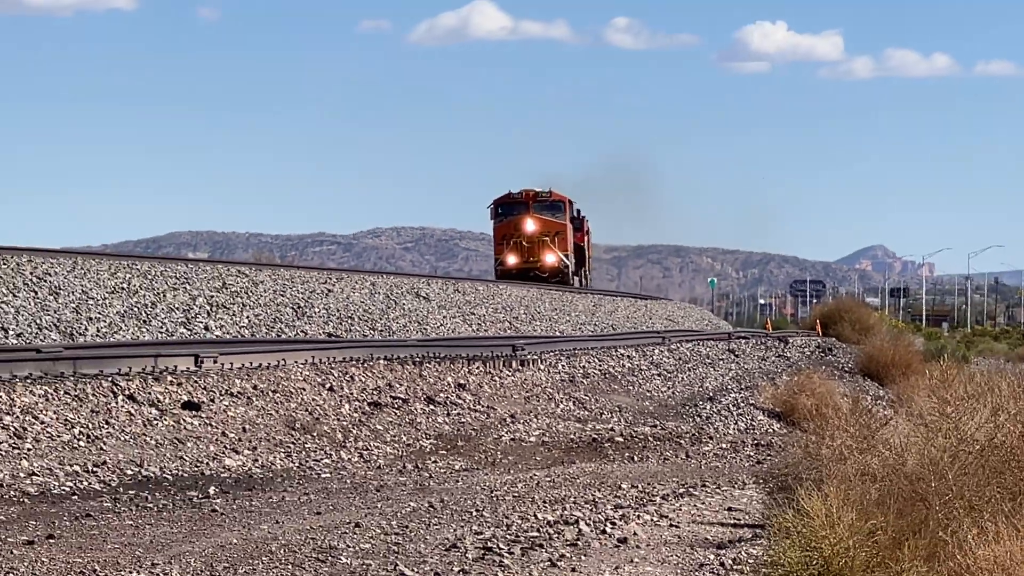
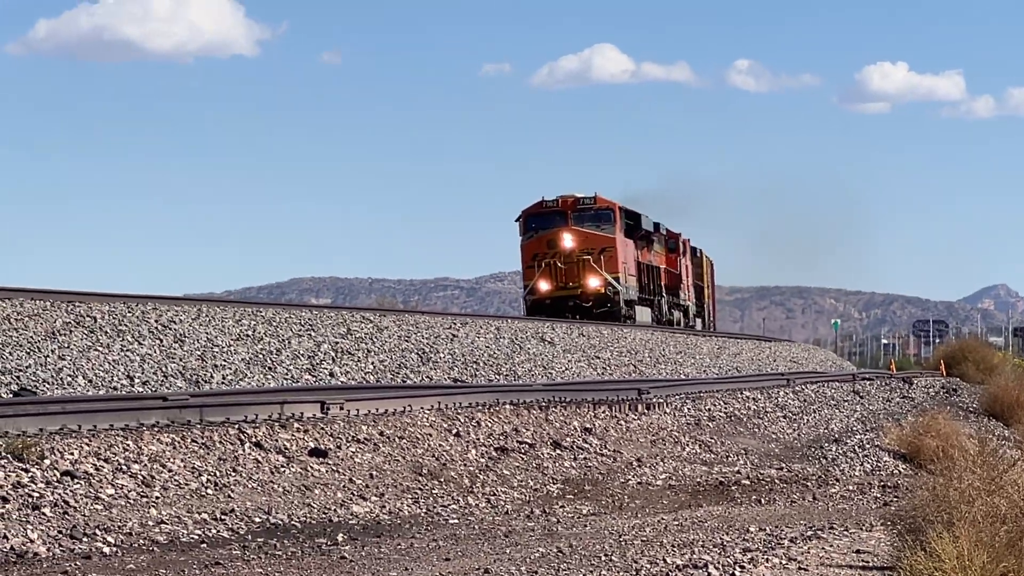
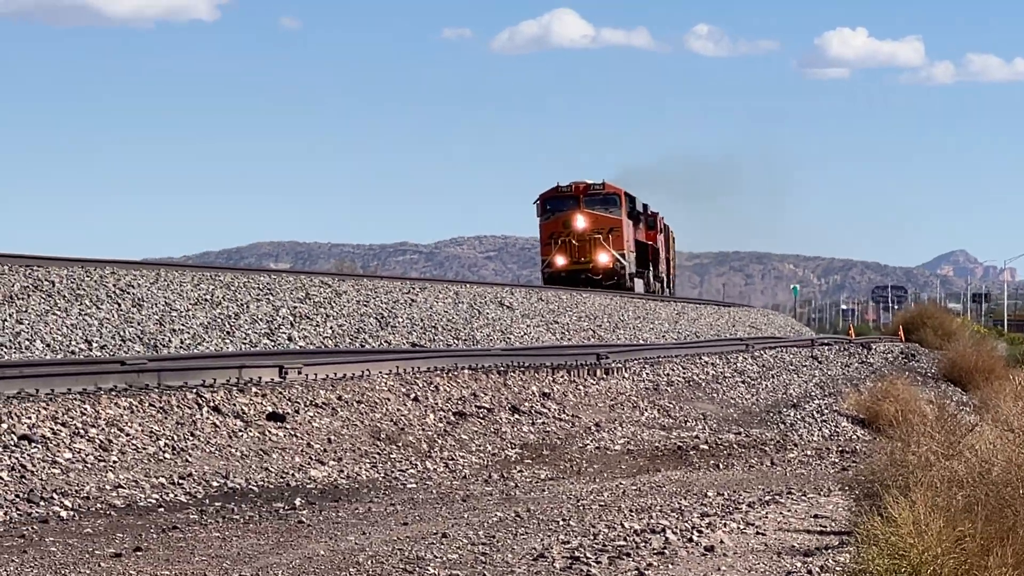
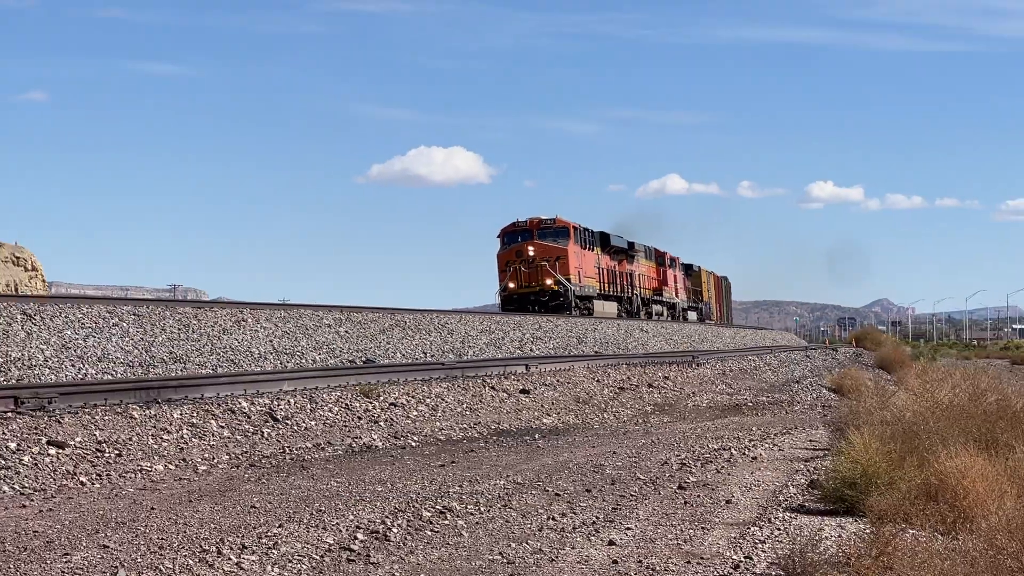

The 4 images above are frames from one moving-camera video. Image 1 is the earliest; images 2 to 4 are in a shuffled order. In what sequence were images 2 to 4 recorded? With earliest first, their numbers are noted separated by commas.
3, 2, 4
